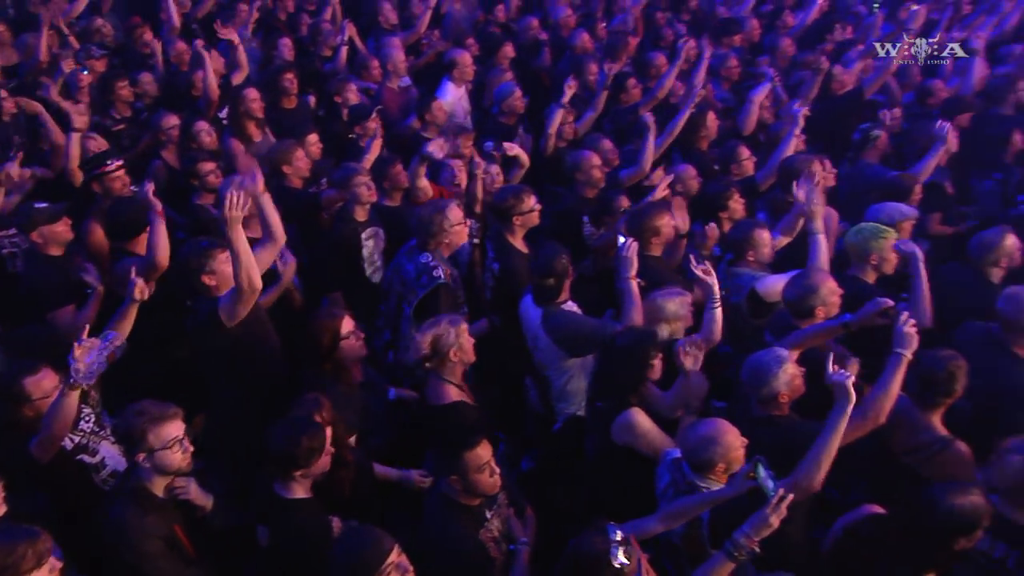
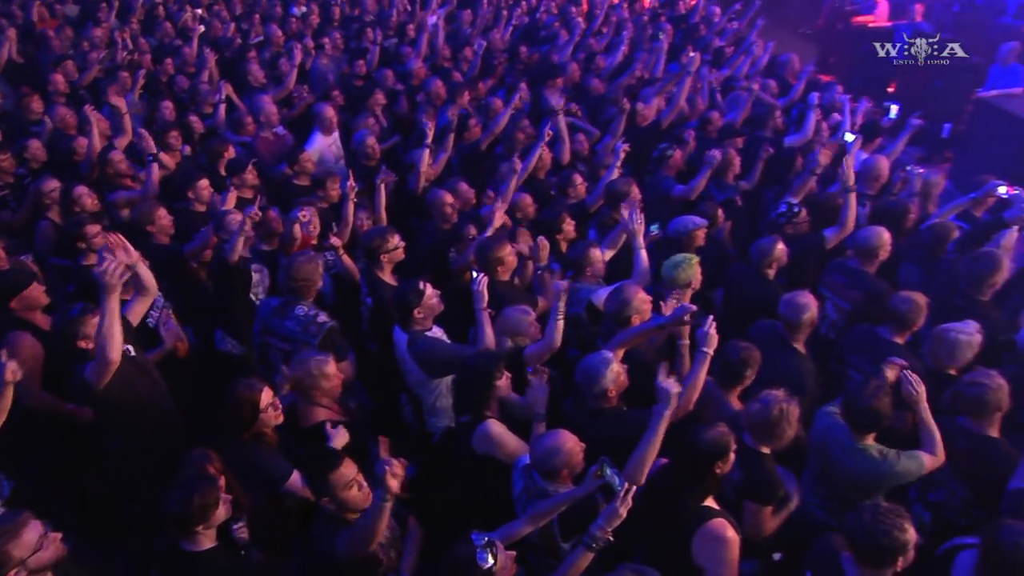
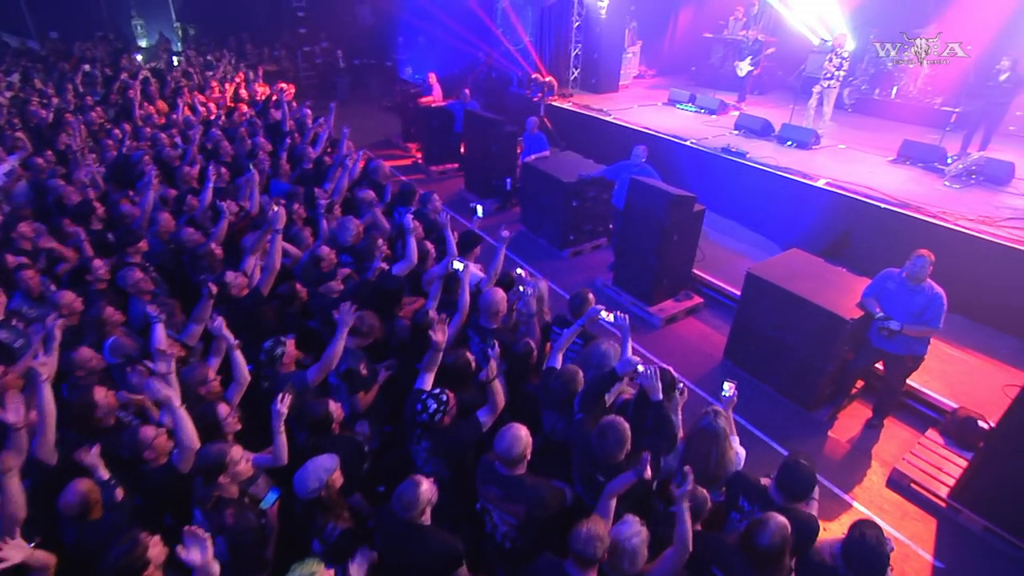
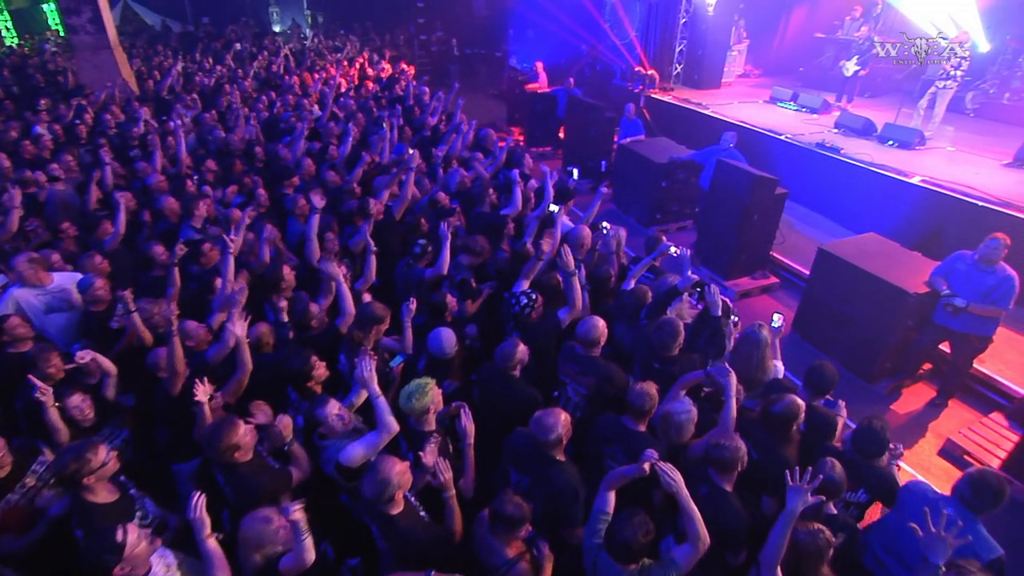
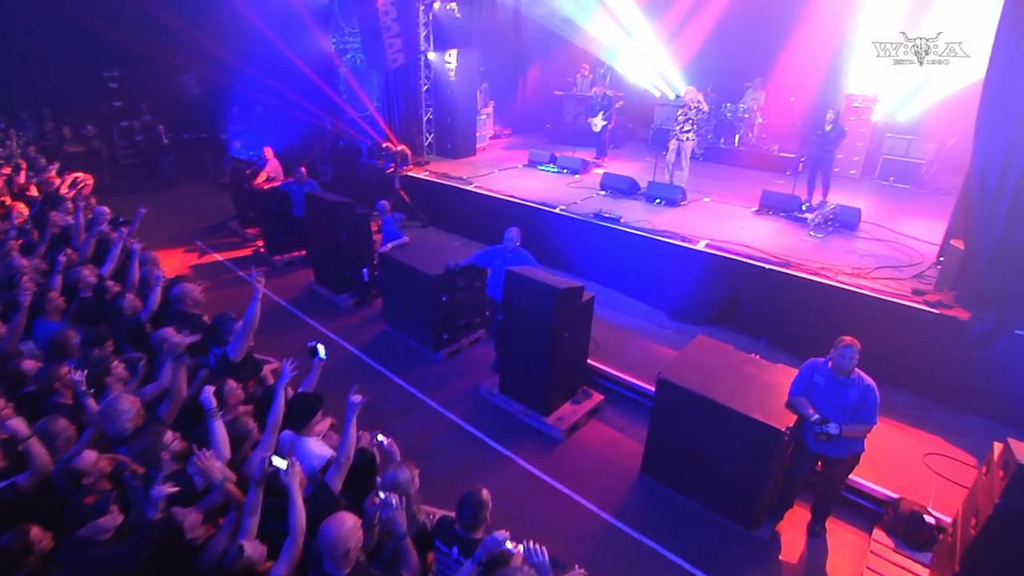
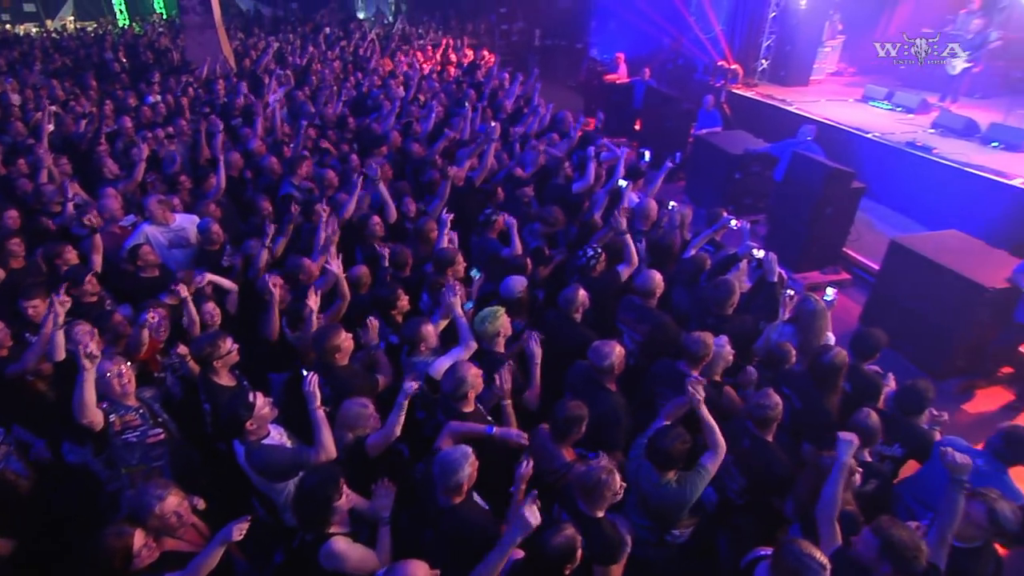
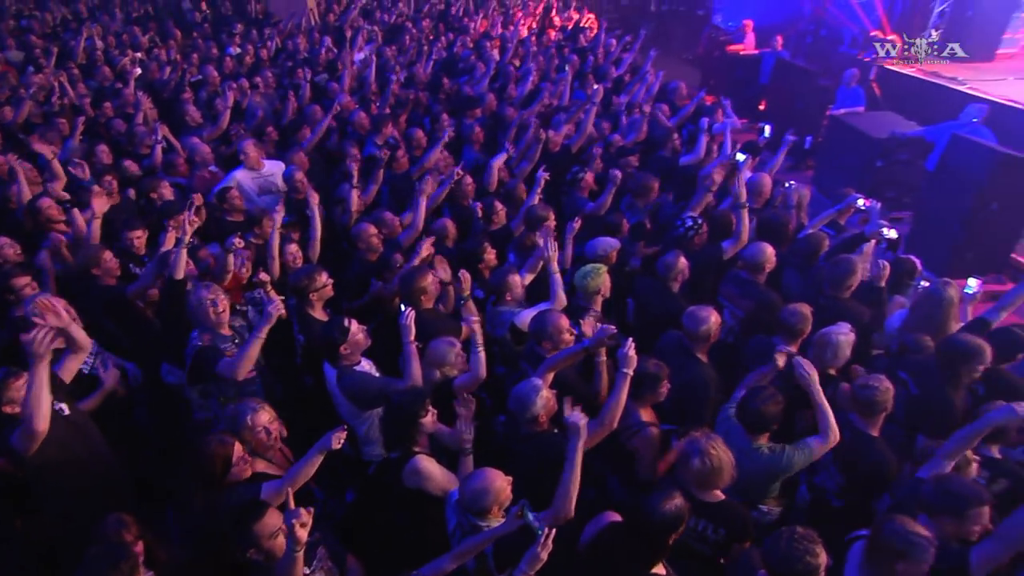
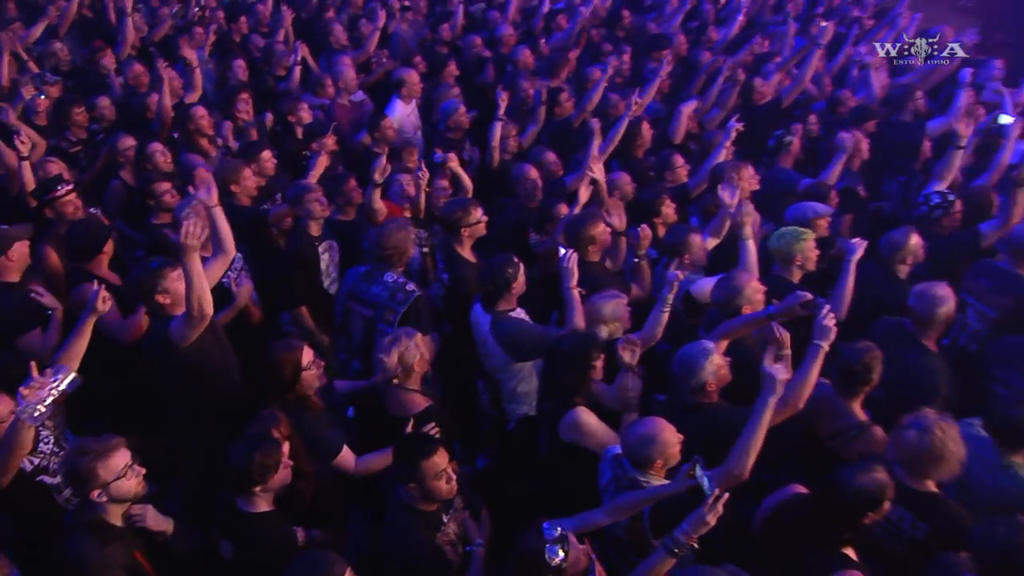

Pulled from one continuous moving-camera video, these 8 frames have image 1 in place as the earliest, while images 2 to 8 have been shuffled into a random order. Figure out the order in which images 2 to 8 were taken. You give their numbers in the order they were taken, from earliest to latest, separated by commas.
8, 2, 7, 6, 4, 3, 5
